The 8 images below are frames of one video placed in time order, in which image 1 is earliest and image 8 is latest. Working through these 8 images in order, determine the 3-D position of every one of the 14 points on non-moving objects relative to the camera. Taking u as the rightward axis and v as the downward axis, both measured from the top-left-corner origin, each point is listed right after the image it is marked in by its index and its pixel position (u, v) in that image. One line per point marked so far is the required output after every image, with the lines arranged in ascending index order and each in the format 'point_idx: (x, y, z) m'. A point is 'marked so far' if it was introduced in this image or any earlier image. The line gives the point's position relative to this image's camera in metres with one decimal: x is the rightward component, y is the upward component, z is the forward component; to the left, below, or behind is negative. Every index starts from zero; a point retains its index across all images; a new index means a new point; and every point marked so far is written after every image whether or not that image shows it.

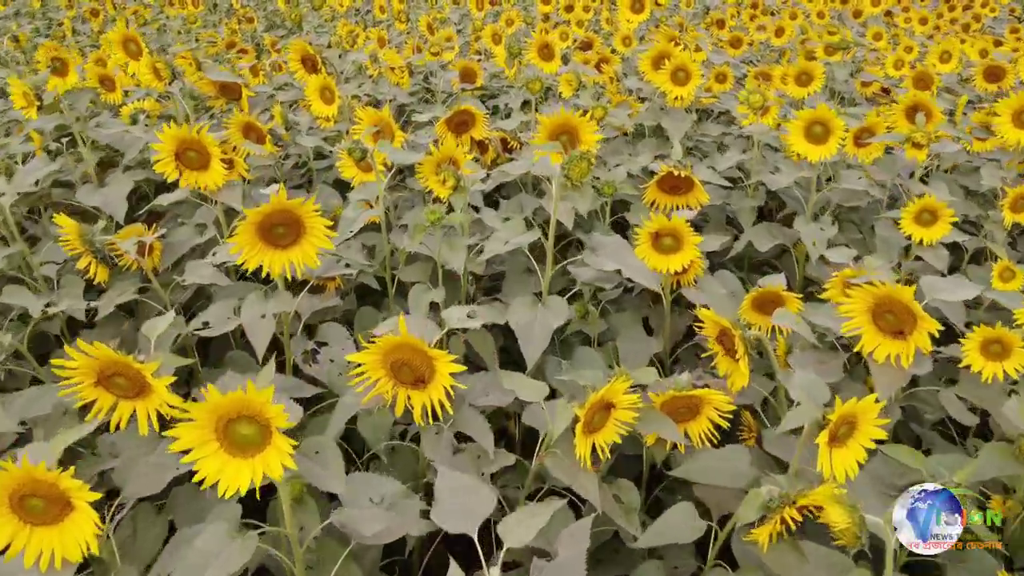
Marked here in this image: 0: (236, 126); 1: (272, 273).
0: (-1.0, +0.6, +2.5) m
1: (-0.6, 0.0, +1.6) m
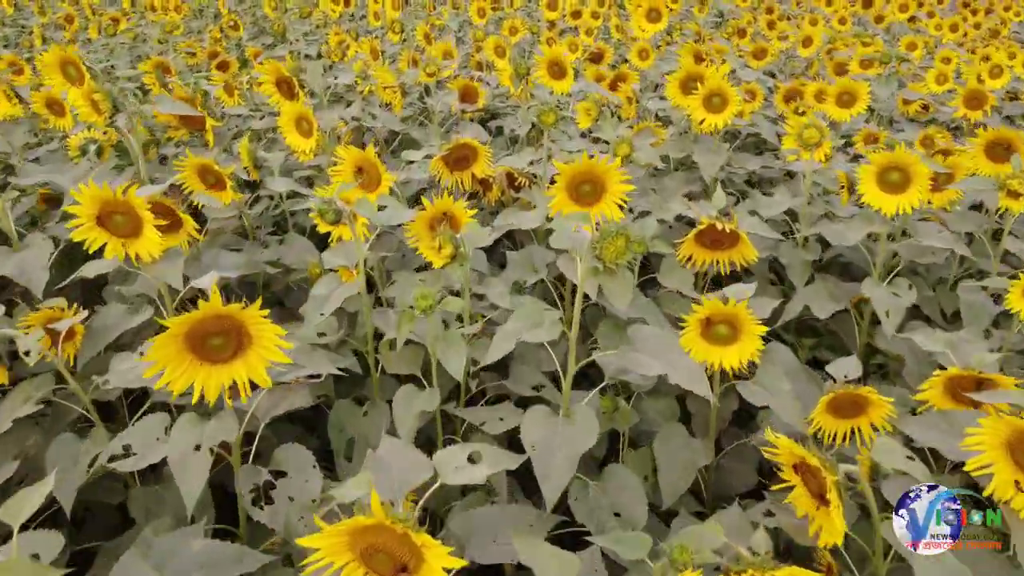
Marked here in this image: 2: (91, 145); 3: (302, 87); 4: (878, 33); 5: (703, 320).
0: (-0.9, +0.3, +2.0) m
1: (-0.5, -0.2, +1.2) m
2: (-1.5, +0.5, +2.6) m
3: (-0.8, +0.8, +2.8) m
4: (+3.1, +2.1, +6.0) m
5: (+0.4, -0.1, +1.6) m
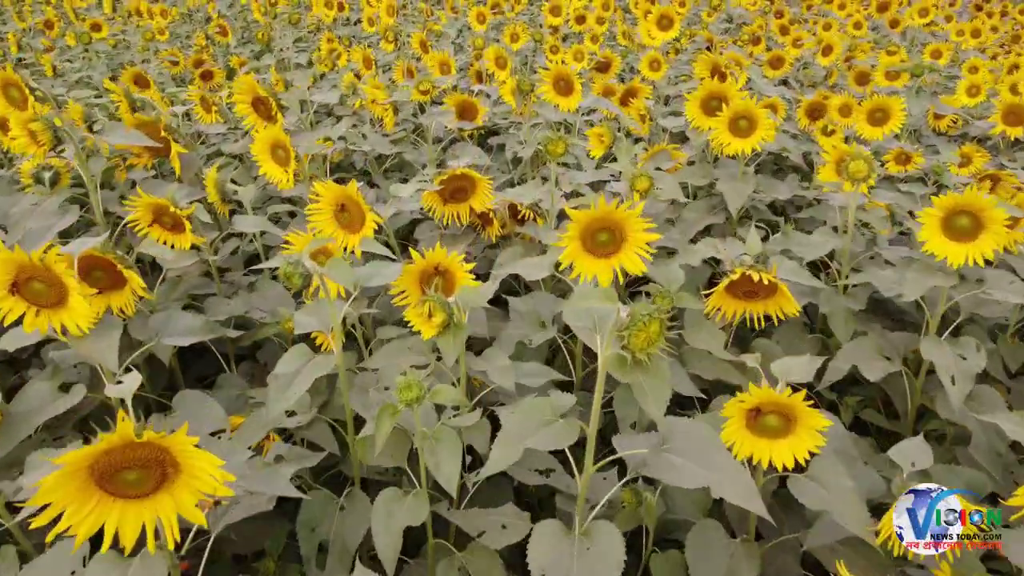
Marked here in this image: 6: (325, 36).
0: (-0.9, +0.2, +1.8) m
1: (-0.5, -0.3, +0.9) m
2: (-1.5, +0.4, +2.3) m
3: (-0.8, +0.6, +2.5) m
4: (+3.1, +2.0, +5.7) m
5: (+0.4, -0.2, +1.3) m
6: (-1.5, +2.0, +5.7) m
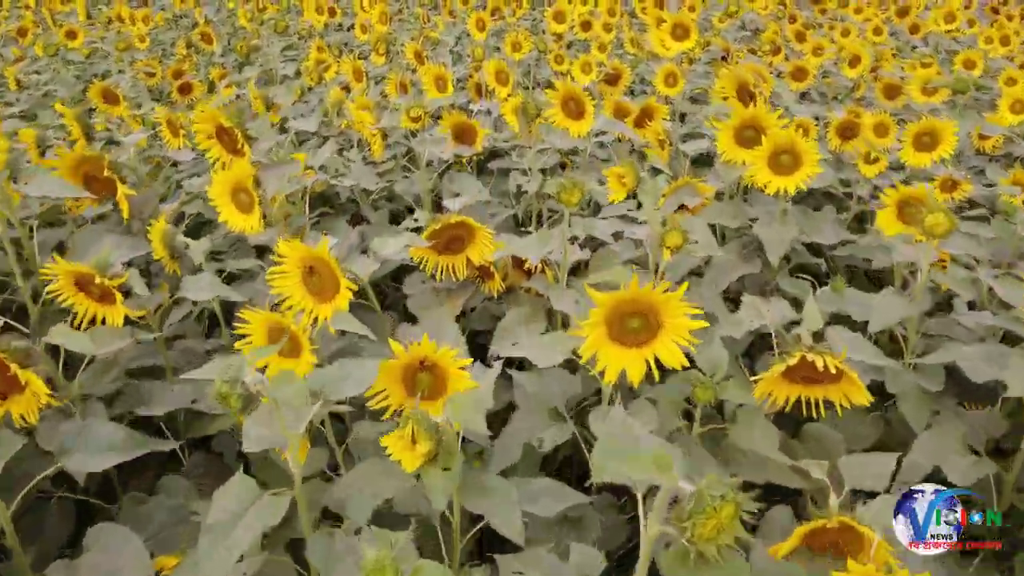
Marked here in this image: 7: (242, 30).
0: (-0.9, 0.0, +1.4) m
1: (-0.5, -0.5, +0.6) m
2: (-1.5, +0.2, +2.0) m
3: (-0.8, +0.5, +2.2) m
4: (+3.1, +1.8, +5.4) m
5: (+0.4, -0.4, +1.0) m
6: (-1.5, +1.8, +5.3) m
7: (-2.3, +2.2, +6.0) m
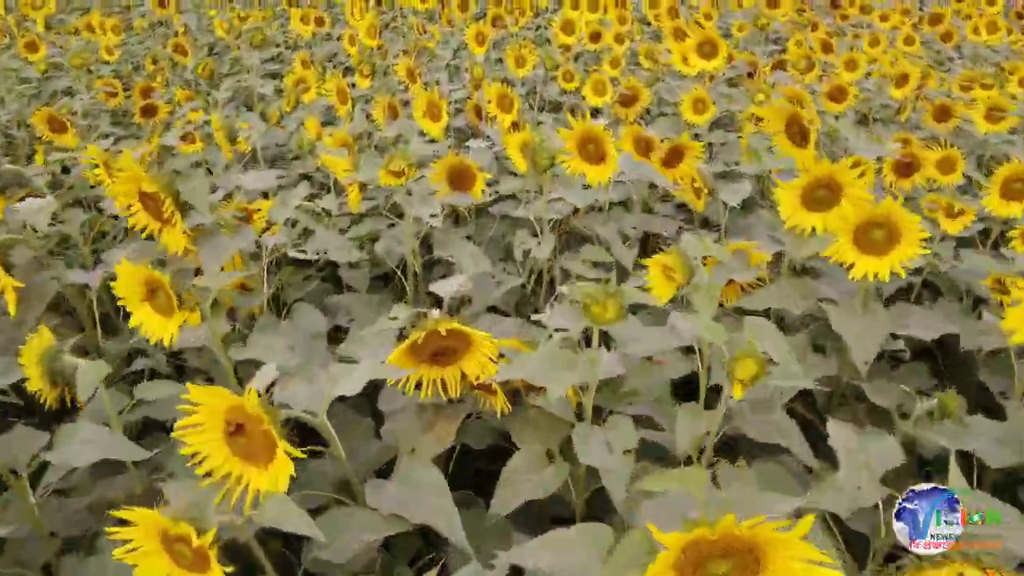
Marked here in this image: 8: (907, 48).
0: (-0.9, -0.2, +1.0) m
1: (-0.5, -0.8, +0.1) m
2: (-1.5, -0.1, +1.5) m
3: (-0.8, +0.2, +1.7) m
4: (+3.1, +1.6, +4.9) m
5: (+0.5, -0.6, +0.5) m
6: (-1.5, +1.6, +4.9) m
7: (-2.3, +1.9, +5.5) m
8: (+3.1, +1.9, +5.6) m
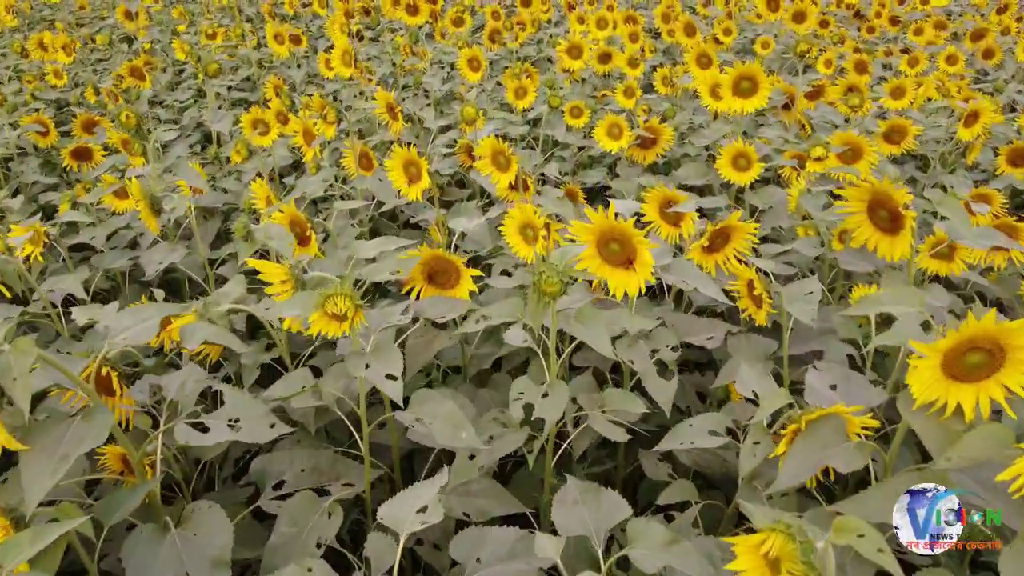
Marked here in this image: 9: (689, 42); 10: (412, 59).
0: (-0.9, -0.6, +0.4) m
1: (-0.5, -1.1, -0.4) m
2: (-1.5, -0.4, +1.0) m
3: (-0.8, -0.1, +1.1) m
4: (+3.1, +1.2, +4.3) m
5: (+0.4, -1.0, -0.1) m
6: (-1.5, +1.2, +4.3) m
7: (-2.3, +1.6, +5.0) m
8: (+3.1, +1.5, +5.0) m
9: (+1.3, +1.9, +5.4) m
10: (-0.7, +1.5, +4.6) m
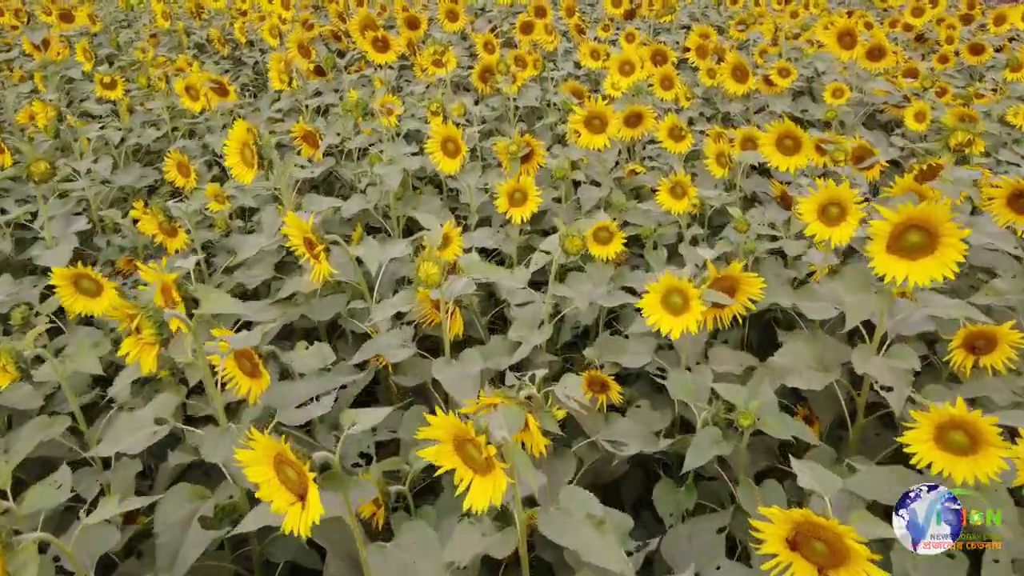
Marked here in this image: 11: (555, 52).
0: (-0.9, -1.3, -0.9) m
1: (-0.5, -1.8, -1.7) m
2: (-1.5, -1.1, -0.3) m
3: (-0.8, -0.8, -0.1) m
4: (+3.1, +0.5, +3.1) m
5: (+0.4, -1.7, -1.3) m
6: (-1.5, +0.5, +3.0) m
7: (-2.3, +0.9, +3.7) m
8: (+3.1, +0.8, +3.7) m
9: (+1.3, +1.2, +4.2) m
10: (-0.7, +0.8, +3.3) m
11: (+0.3, +1.8, +5.5) m
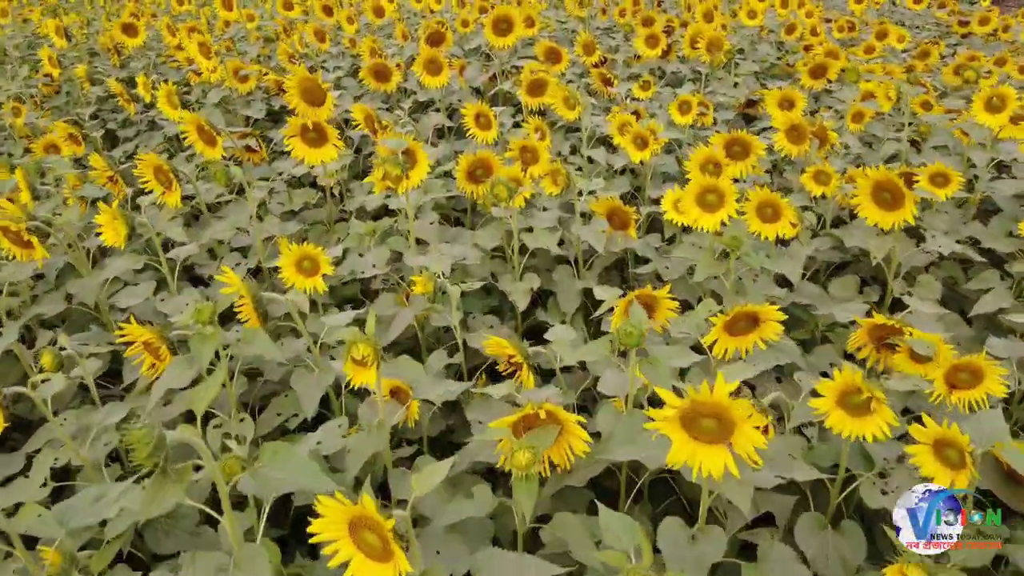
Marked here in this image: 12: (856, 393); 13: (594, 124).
0: (-0.9, -2.2, -2.5) m
1: (-0.5, -2.7, -3.3) m
2: (-1.5, -2.0, -1.9) m
3: (-0.8, -1.7, -1.7) m
4: (+3.1, -0.4, +1.5) m
5: (+0.4, -2.6, -3.0) m
6: (-1.5, -0.4, +1.4) m
7: (-2.3, 0.0, +2.1) m
8: (+3.1, -0.1, +2.1) m
9: (+1.3, +0.2, +2.6) m
10: (-0.7, -0.1, +1.7) m
11: (+0.4, +0.9, +3.9) m
12: (+0.7, -0.3, +1.4) m
13: (+0.4, +0.9, +3.8) m
